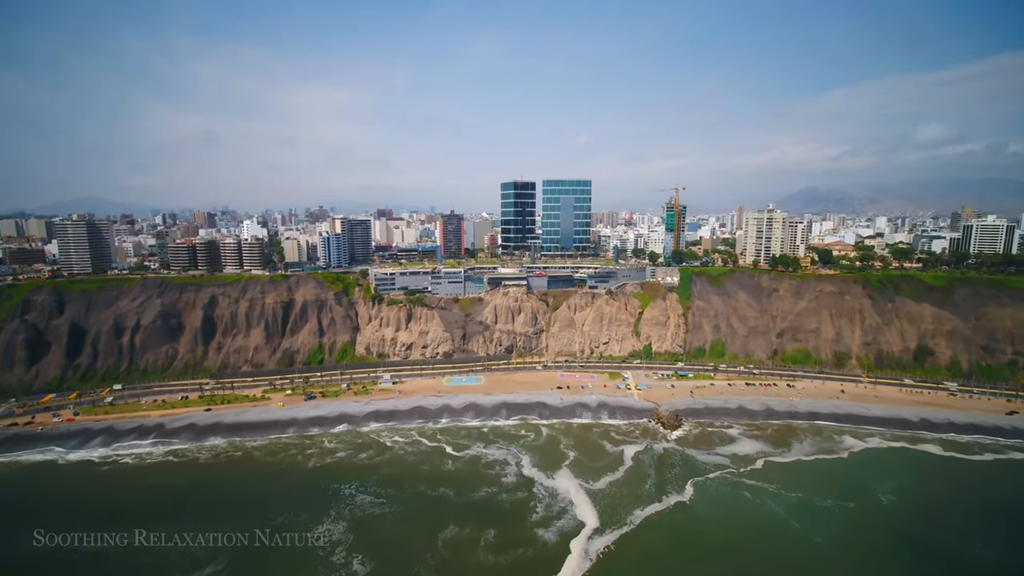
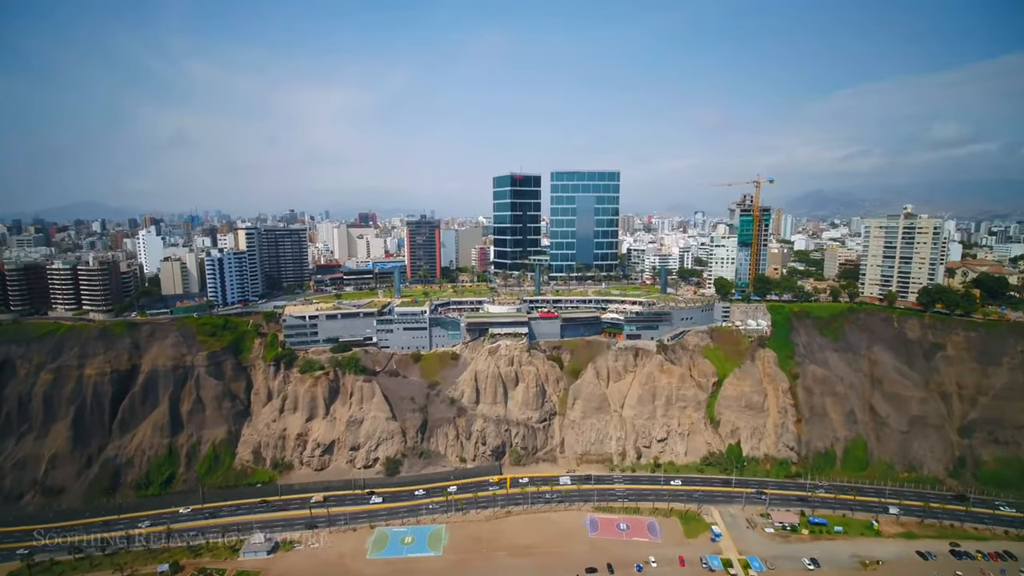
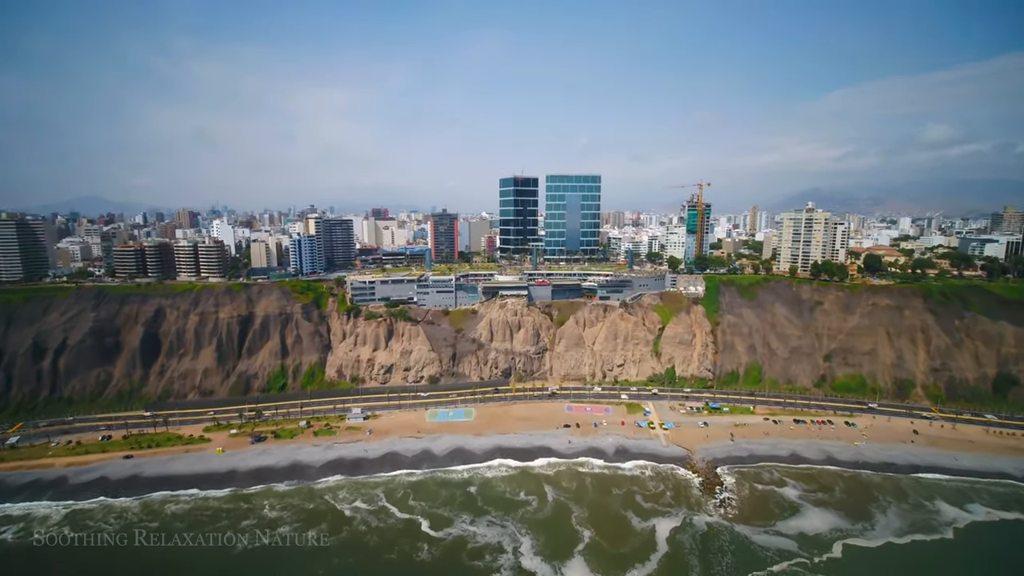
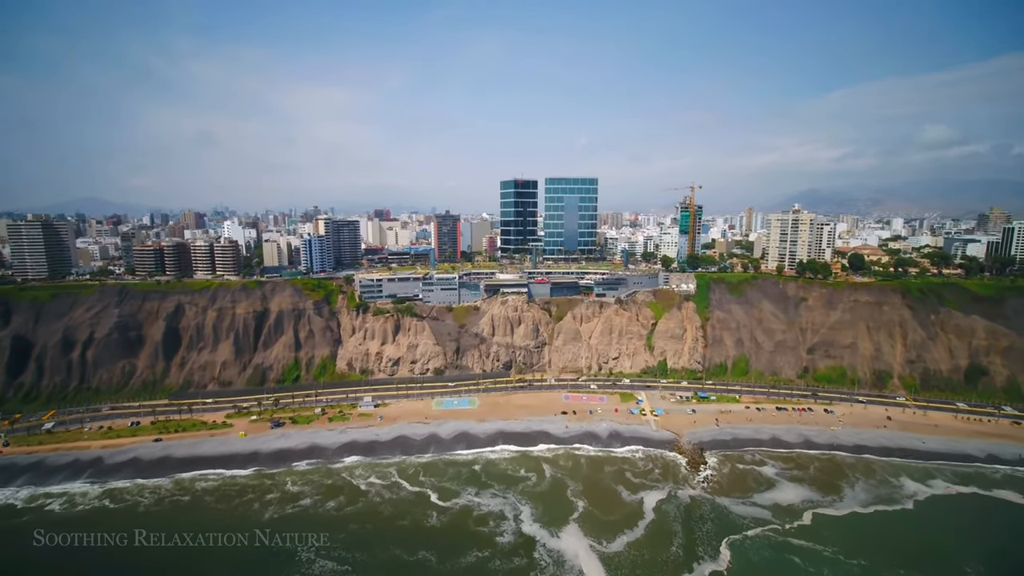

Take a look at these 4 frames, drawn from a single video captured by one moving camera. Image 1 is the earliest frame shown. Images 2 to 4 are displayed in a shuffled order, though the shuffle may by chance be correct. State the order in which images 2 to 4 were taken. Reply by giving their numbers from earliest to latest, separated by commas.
4, 3, 2
